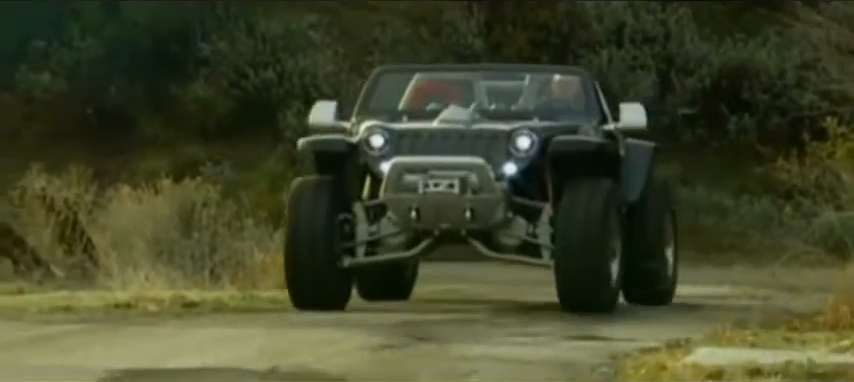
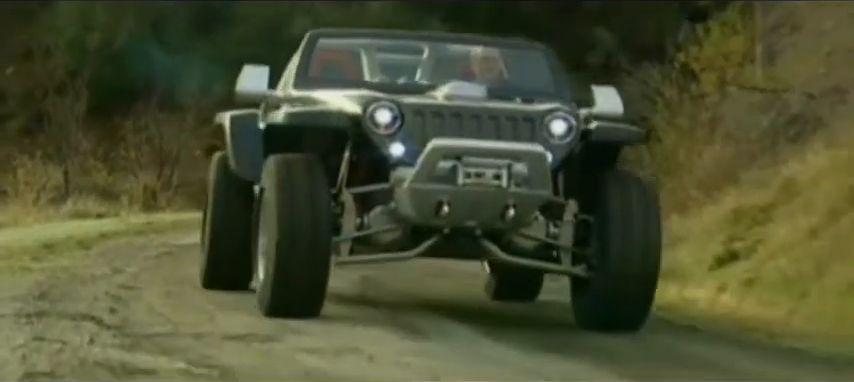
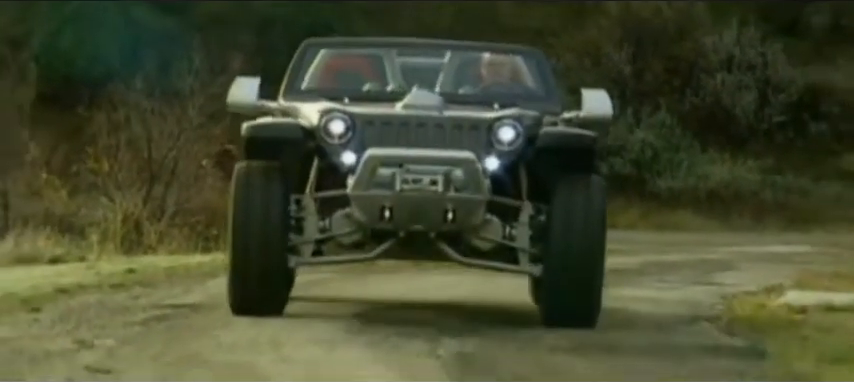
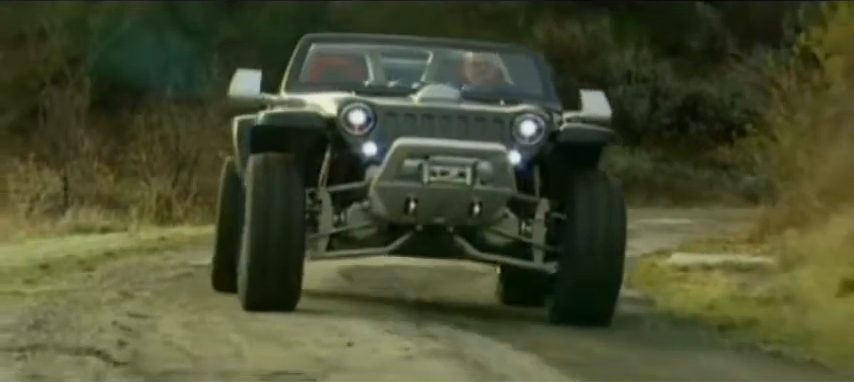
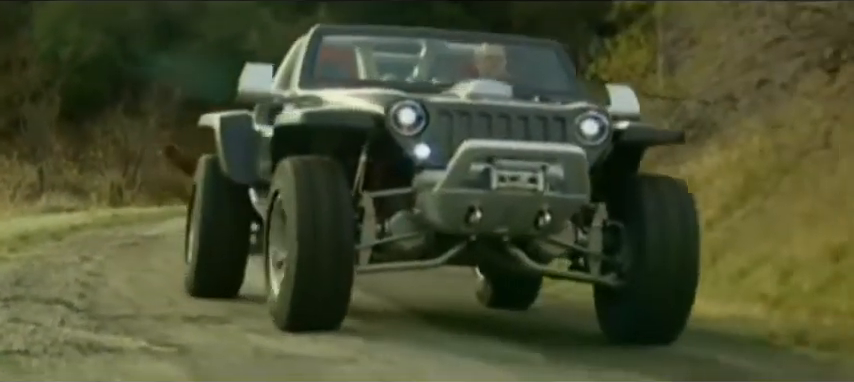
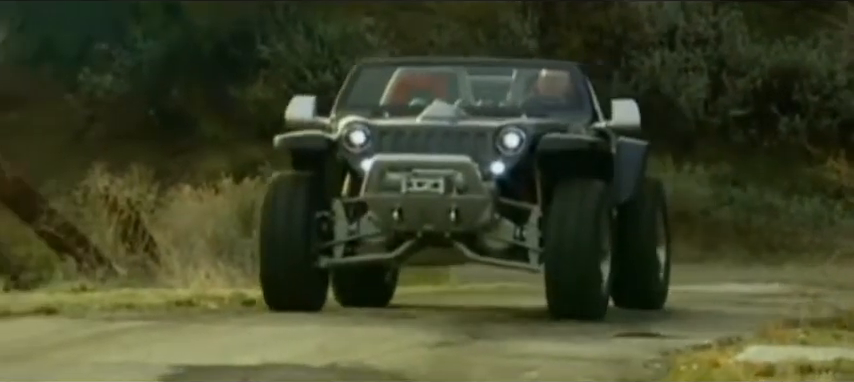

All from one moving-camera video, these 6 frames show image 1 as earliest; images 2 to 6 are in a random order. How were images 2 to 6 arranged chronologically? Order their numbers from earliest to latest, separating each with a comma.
6, 3, 4, 2, 5
